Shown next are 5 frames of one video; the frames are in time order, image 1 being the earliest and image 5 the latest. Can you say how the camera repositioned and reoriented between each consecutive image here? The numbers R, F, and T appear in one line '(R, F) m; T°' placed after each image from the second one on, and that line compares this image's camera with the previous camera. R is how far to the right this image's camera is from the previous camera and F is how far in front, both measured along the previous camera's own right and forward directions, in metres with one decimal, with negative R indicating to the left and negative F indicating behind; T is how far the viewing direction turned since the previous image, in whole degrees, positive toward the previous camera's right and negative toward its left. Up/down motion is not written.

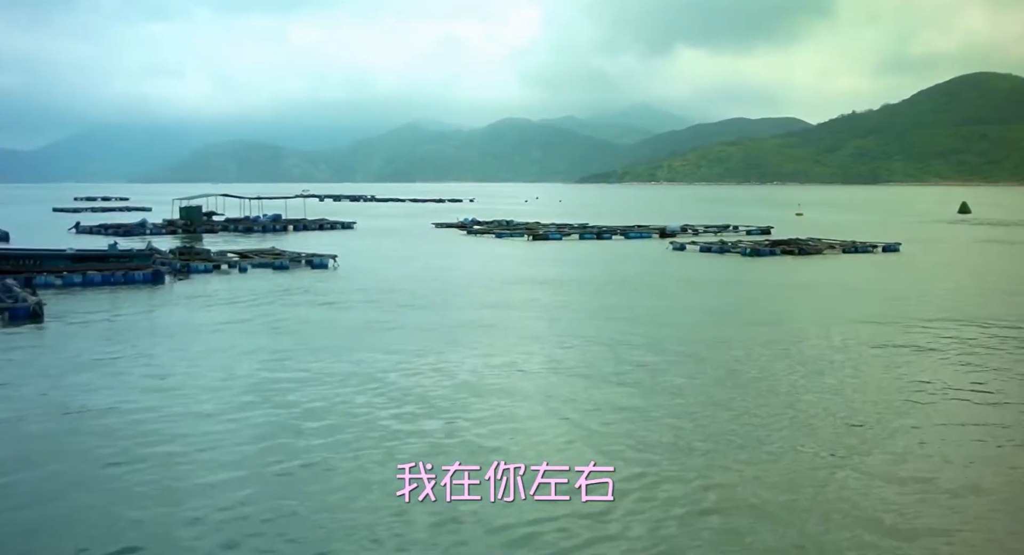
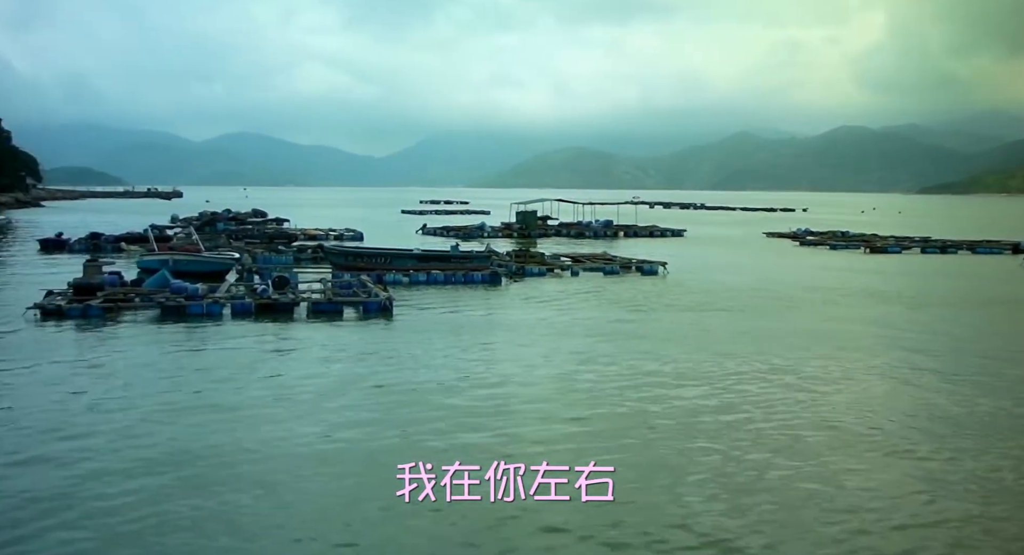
(-0.5, +1.0) m; -19°
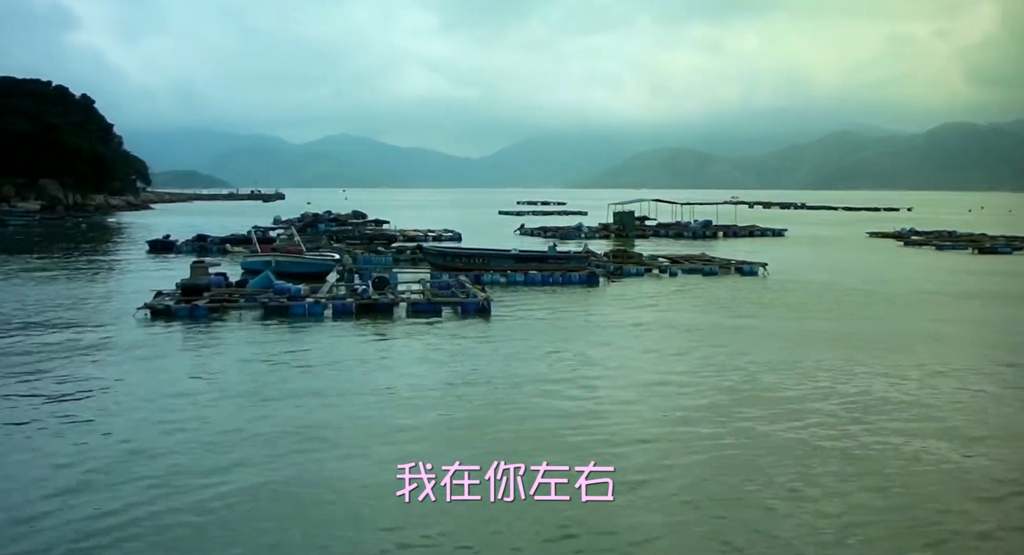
(-0.2, +0.2) m; -5°
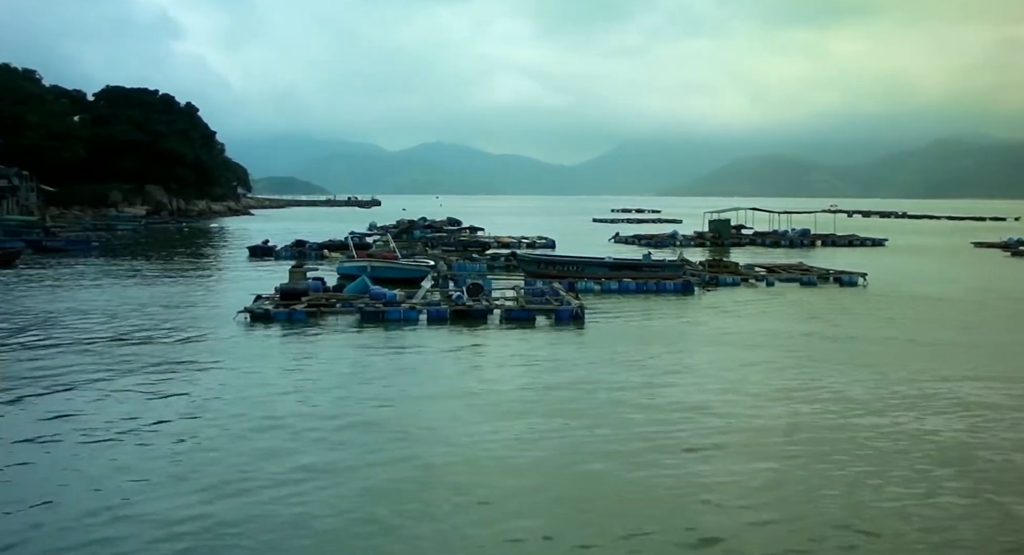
(-0.2, +0.1) m; -5°
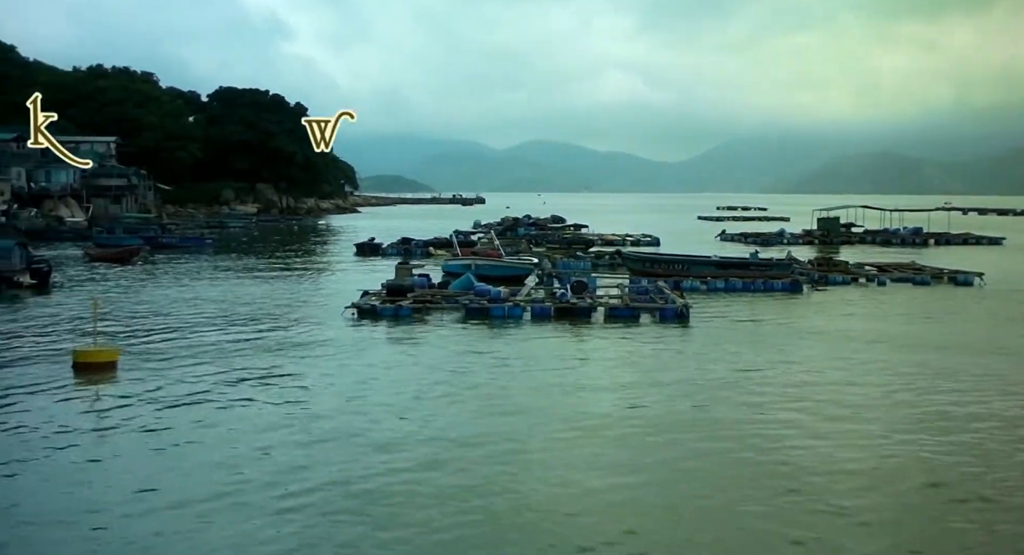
(-0.2, 0.0) m; -6°
